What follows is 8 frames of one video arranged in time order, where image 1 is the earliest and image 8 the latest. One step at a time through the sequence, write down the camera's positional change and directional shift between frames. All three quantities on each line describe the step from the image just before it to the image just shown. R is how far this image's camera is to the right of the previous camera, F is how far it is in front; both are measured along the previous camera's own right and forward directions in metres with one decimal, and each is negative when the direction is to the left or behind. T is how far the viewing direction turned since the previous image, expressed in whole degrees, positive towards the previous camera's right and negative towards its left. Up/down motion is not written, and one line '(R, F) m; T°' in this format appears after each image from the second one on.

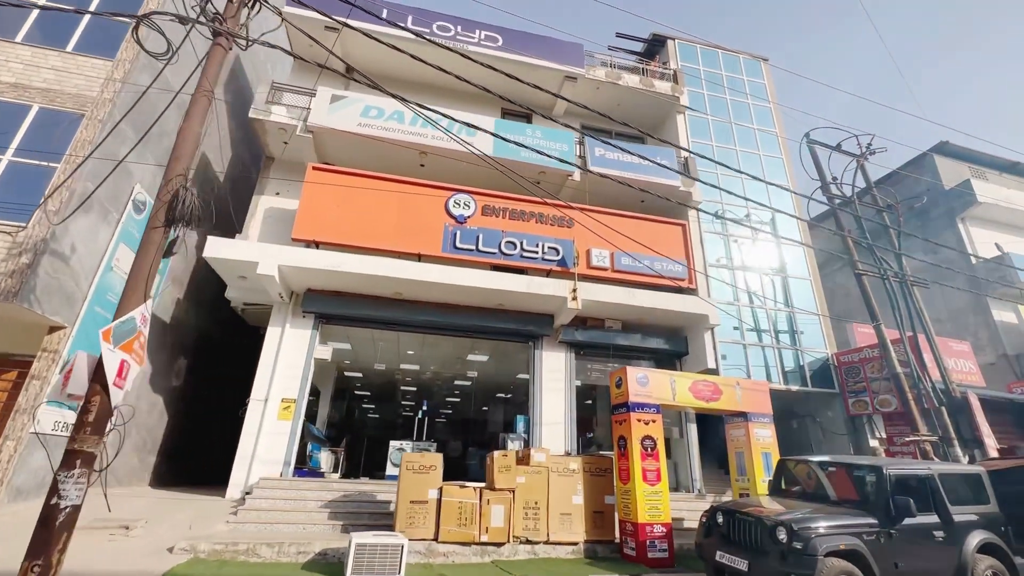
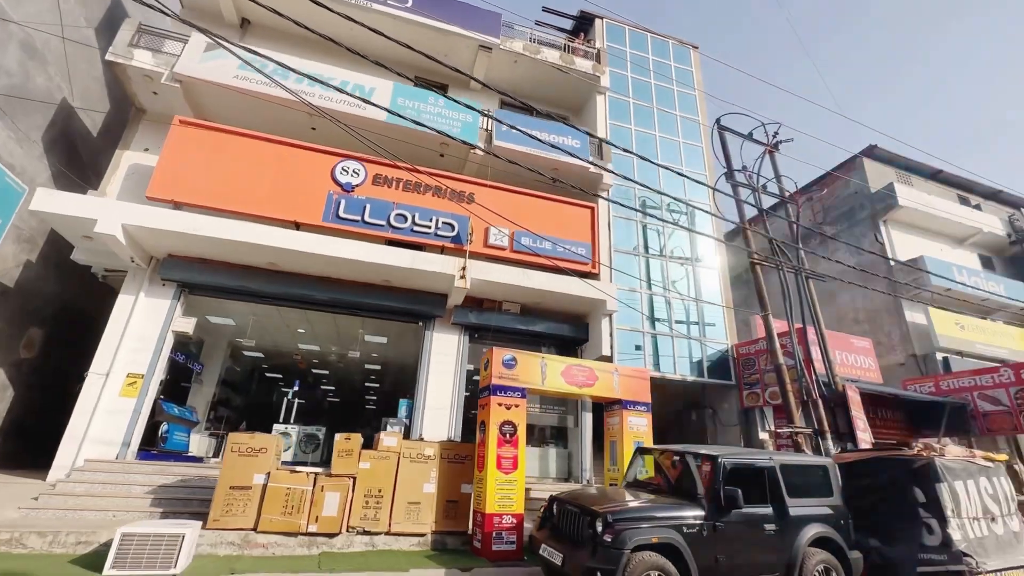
(+1.8, +0.5) m; +4°
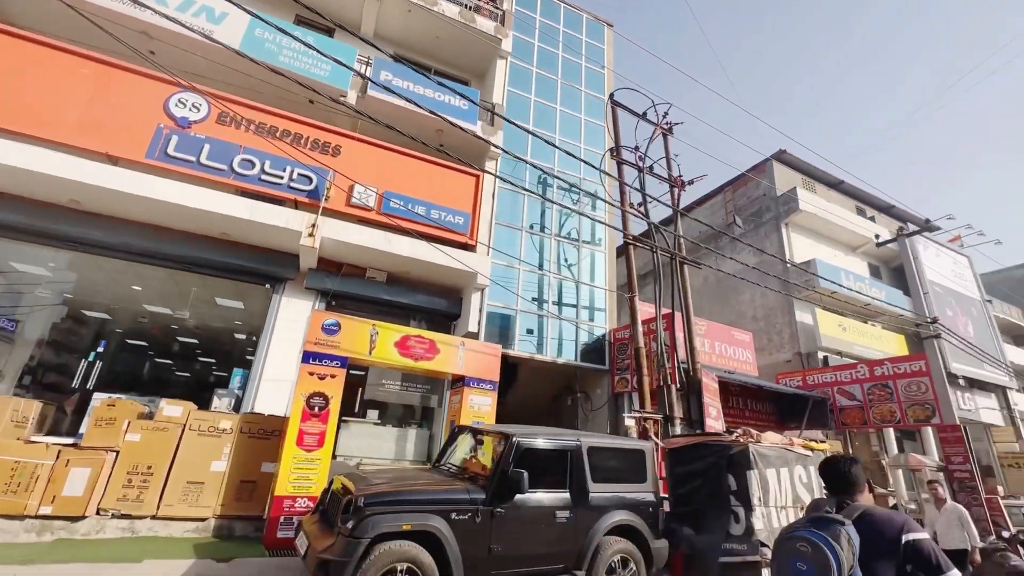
(+1.8, +0.7) m; +6°
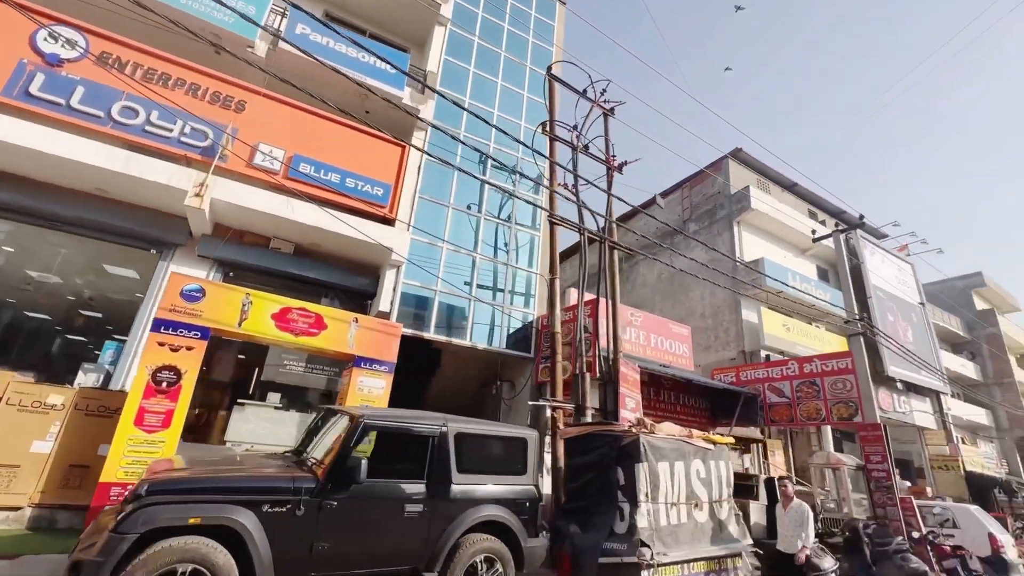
(+1.1, +0.6) m; +3°
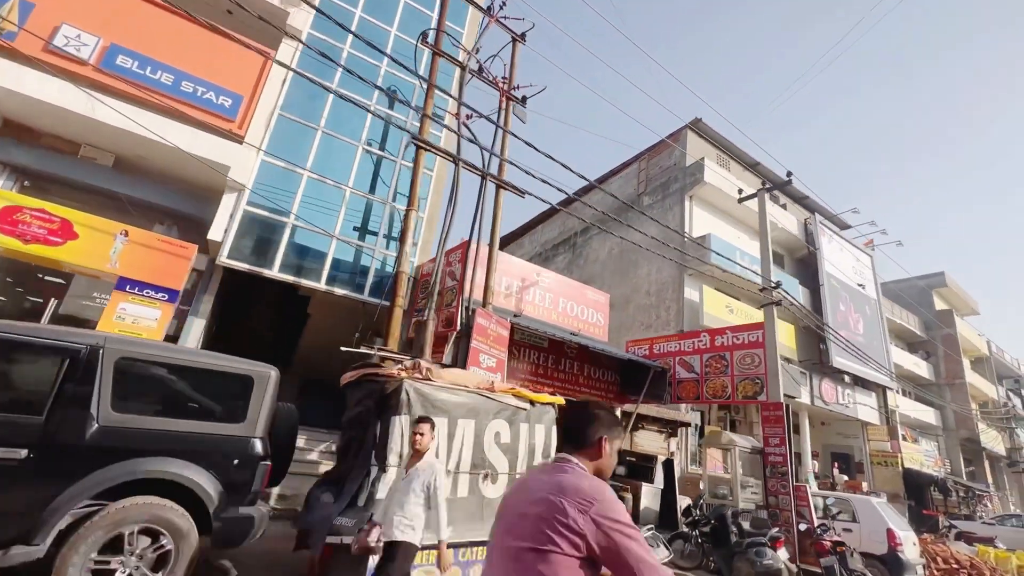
(+2.1, +1.3) m; +2°
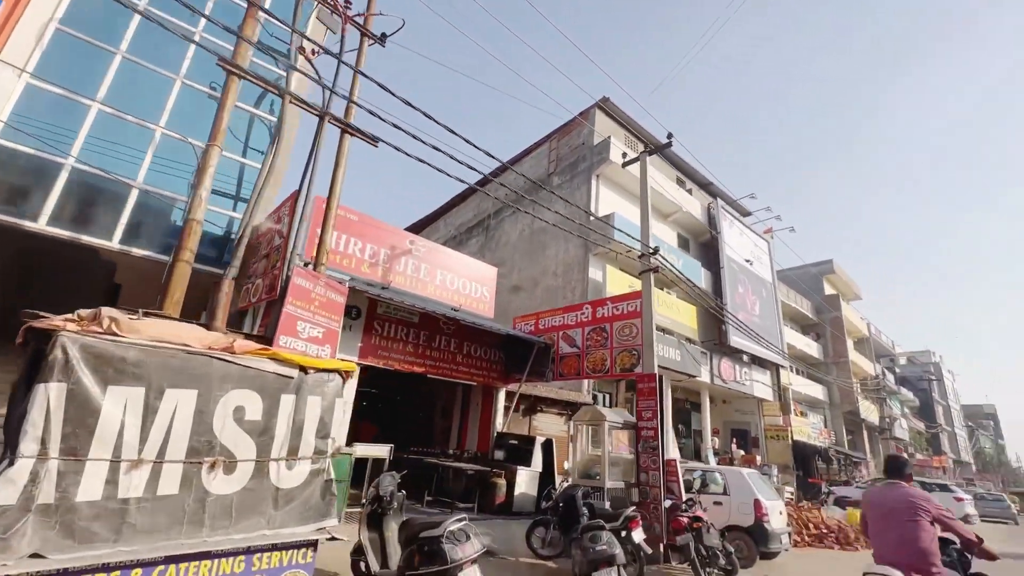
(+1.3, +0.9) m; +8°
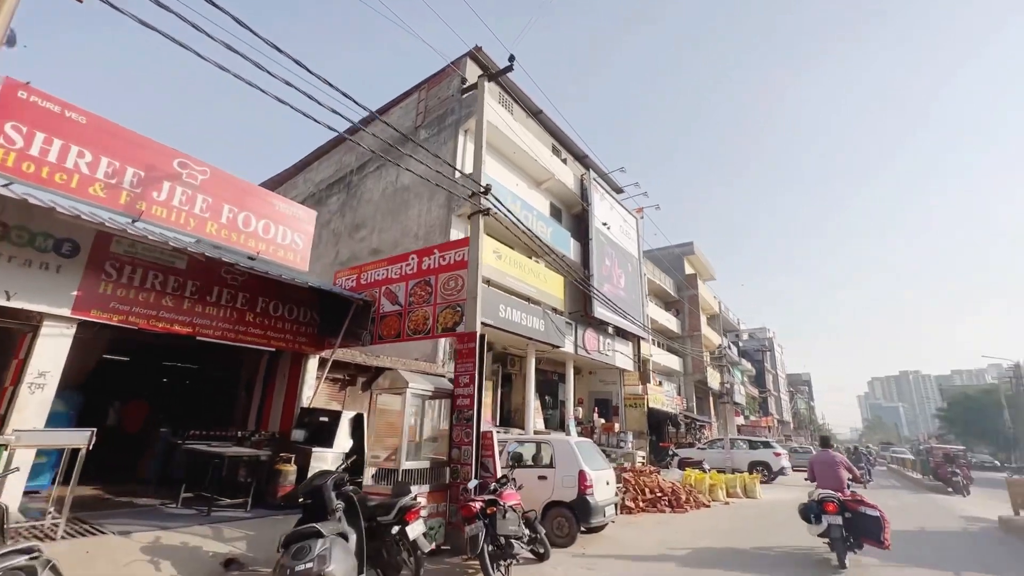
(+1.4, +1.3) m; +13°
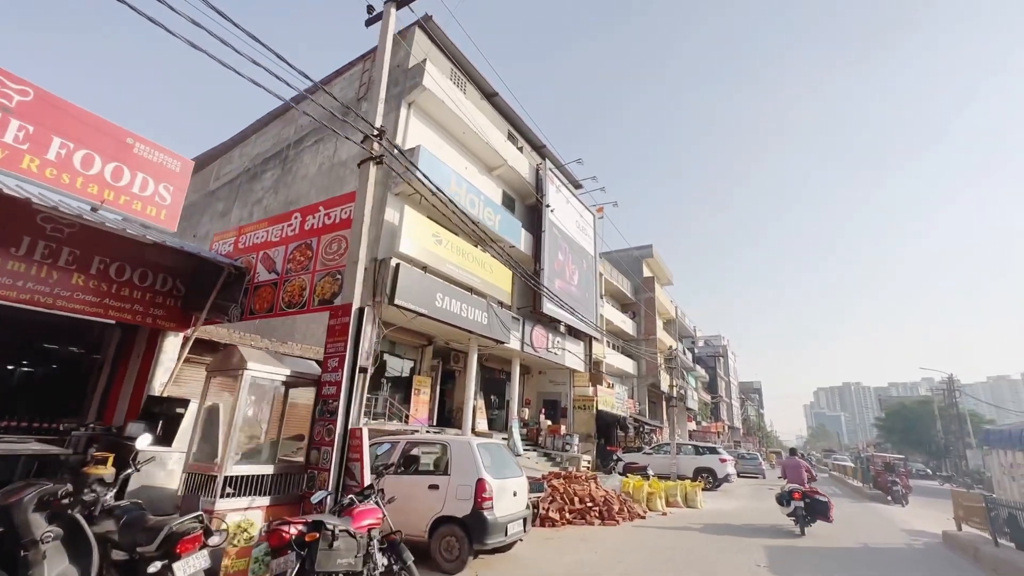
(+0.9, +1.2) m; +4°
